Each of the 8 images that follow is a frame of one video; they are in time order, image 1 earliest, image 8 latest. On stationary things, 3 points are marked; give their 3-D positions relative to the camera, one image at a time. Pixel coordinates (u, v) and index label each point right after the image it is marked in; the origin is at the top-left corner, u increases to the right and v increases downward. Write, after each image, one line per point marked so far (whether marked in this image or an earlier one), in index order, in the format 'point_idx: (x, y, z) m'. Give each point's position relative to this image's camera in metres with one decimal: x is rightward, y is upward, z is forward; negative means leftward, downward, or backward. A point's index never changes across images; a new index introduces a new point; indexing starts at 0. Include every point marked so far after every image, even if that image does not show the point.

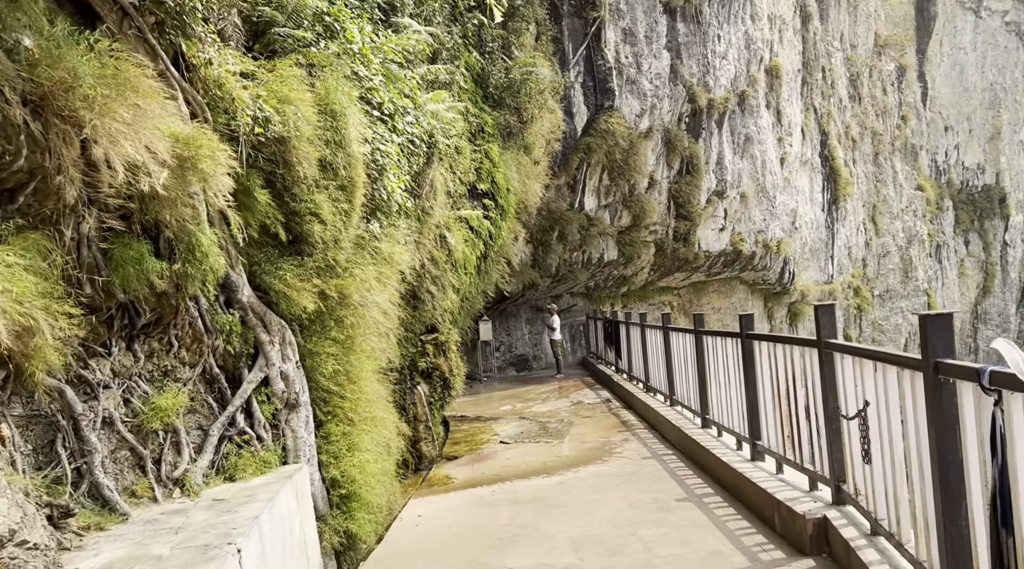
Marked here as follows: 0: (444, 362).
0: (-0.7, -0.8, +8.3) m
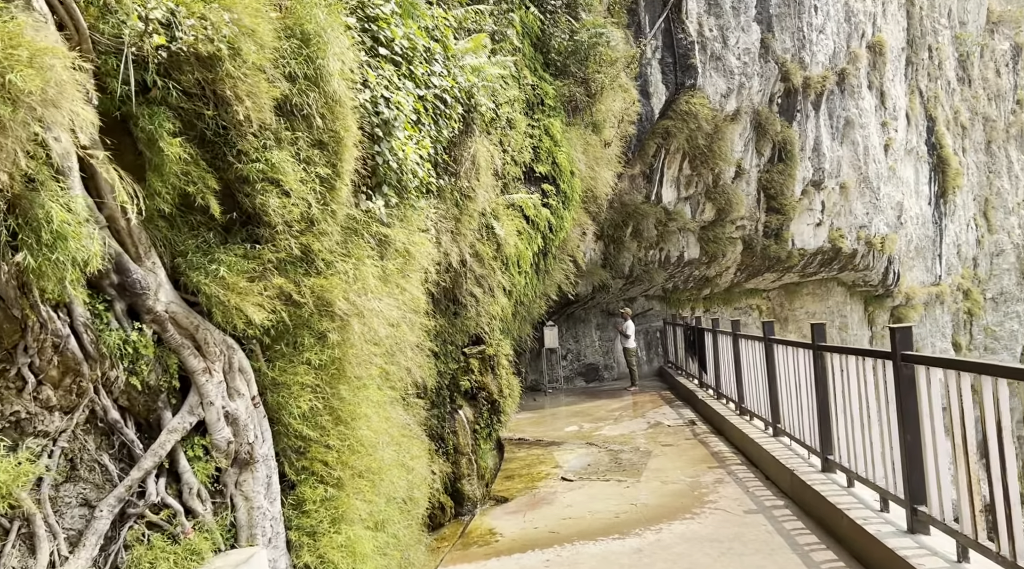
0: (-0.2, -0.8, +6.8) m
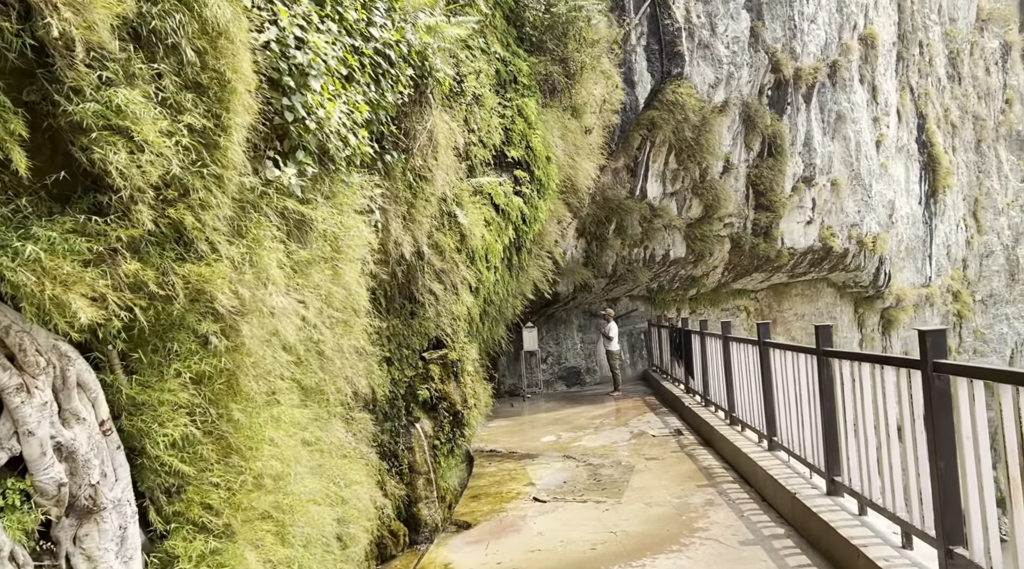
0: (-0.4, -0.8, +6.0) m
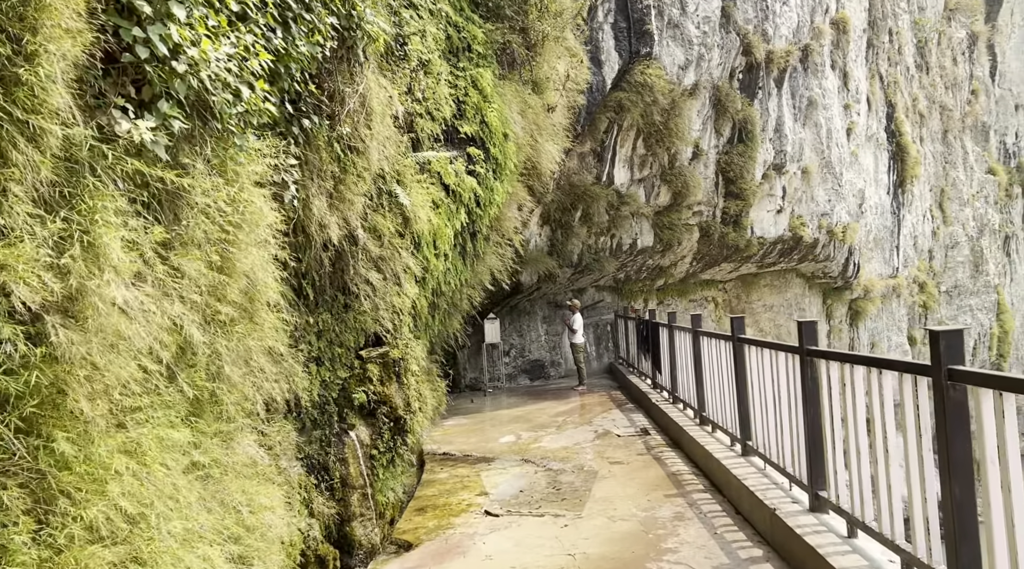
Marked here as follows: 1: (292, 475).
0: (-0.7, -0.7, +5.4) m
1: (-1.2, -1.0, +4.5) m
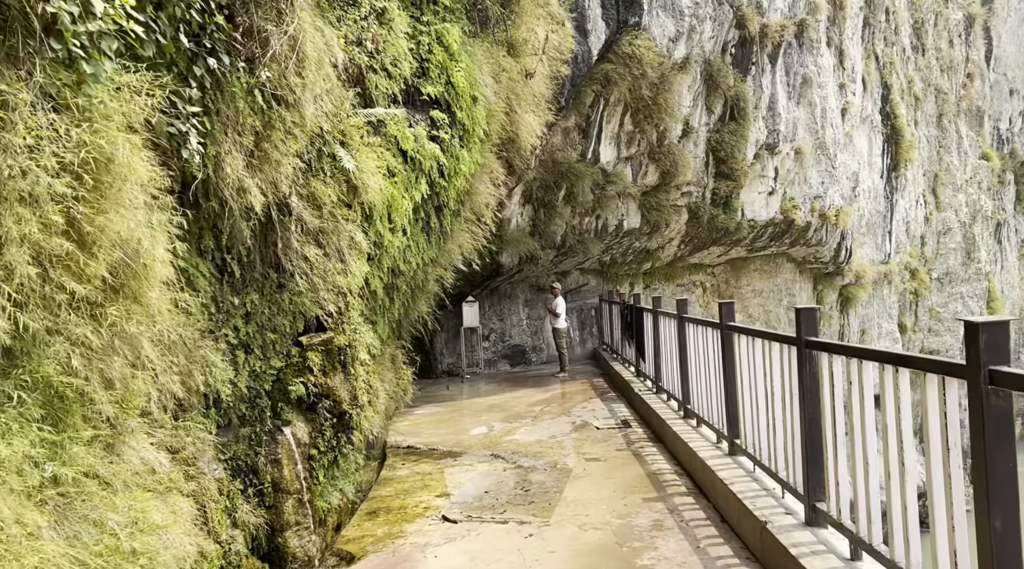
0: (-0.9, -0.6, +4.8) m
1: (-1.4, -0.9, +3.8) m
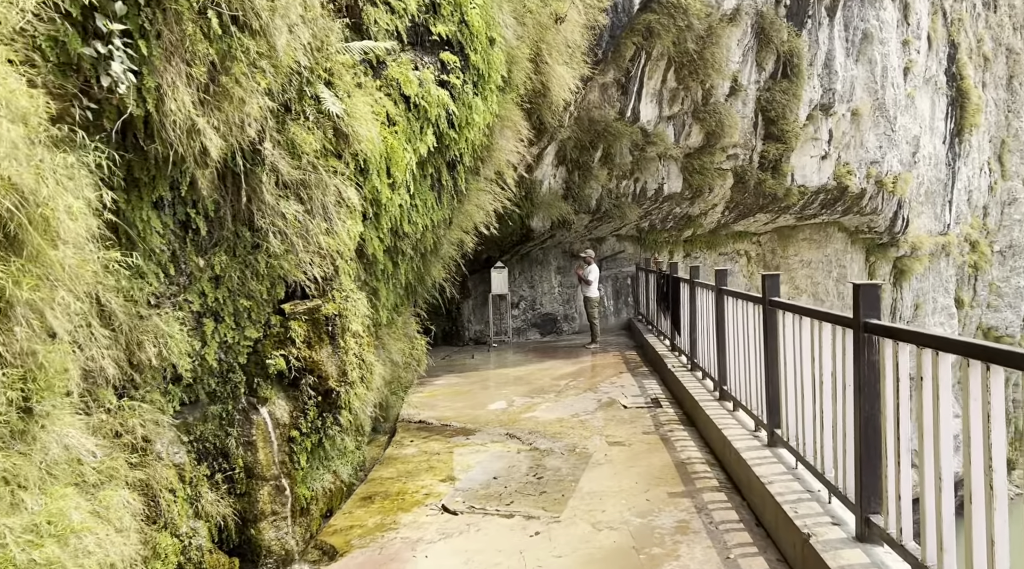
0: (-0.9, -0.4, +4.2) m
1: (-1.4, -0.7, +3.4) m
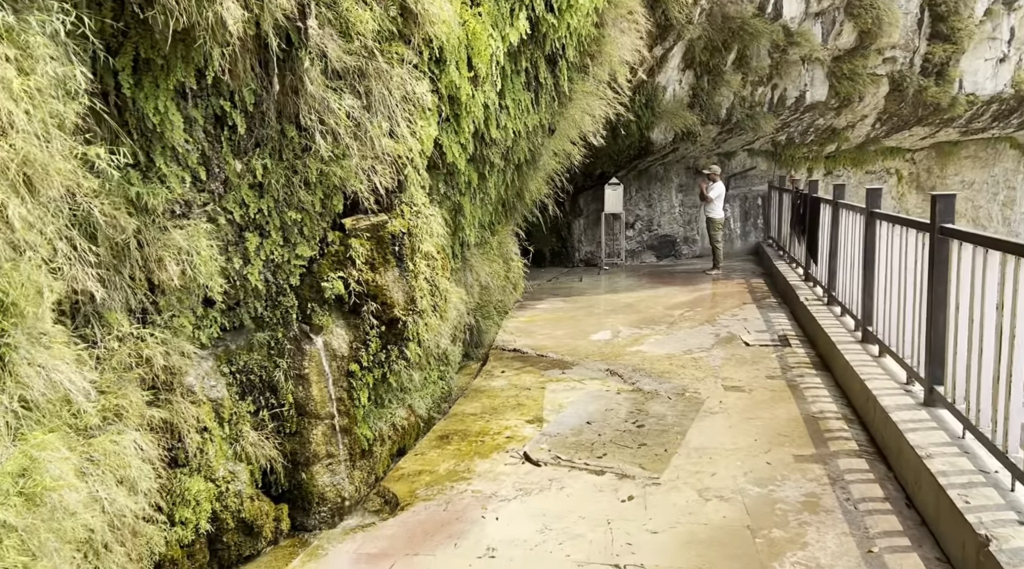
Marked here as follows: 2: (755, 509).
0: (-0.5, 0.0, +3.7) m
1: (-1.1, -0.4, +2.9) m
2: (+1.0, -0.9, +3.3) m
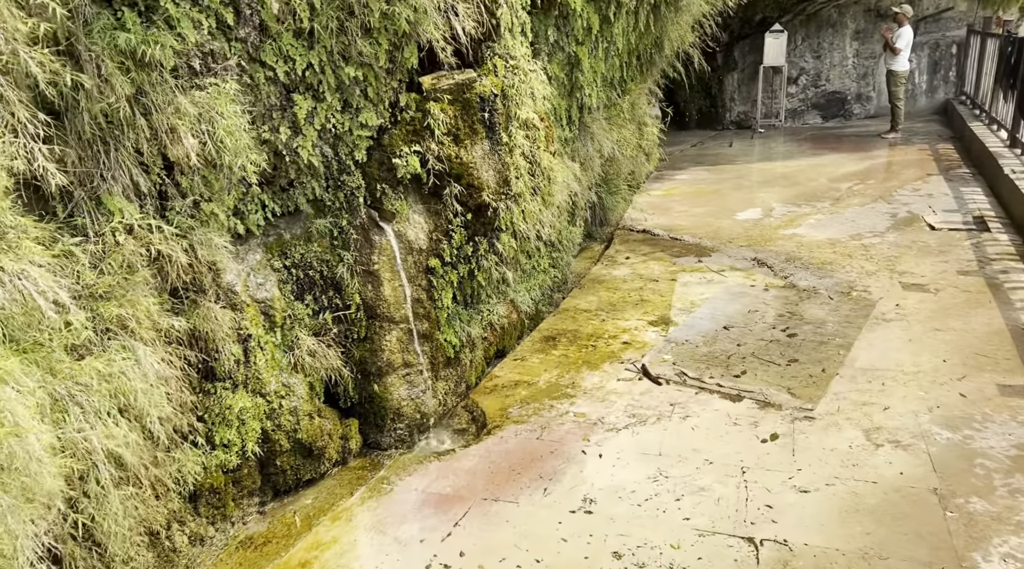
0: (-0.1, +0.4, +3.0) m
1: (-0.8, -0.1, +2.4) m
2: (+1.3, -0.5, +2.5) m
